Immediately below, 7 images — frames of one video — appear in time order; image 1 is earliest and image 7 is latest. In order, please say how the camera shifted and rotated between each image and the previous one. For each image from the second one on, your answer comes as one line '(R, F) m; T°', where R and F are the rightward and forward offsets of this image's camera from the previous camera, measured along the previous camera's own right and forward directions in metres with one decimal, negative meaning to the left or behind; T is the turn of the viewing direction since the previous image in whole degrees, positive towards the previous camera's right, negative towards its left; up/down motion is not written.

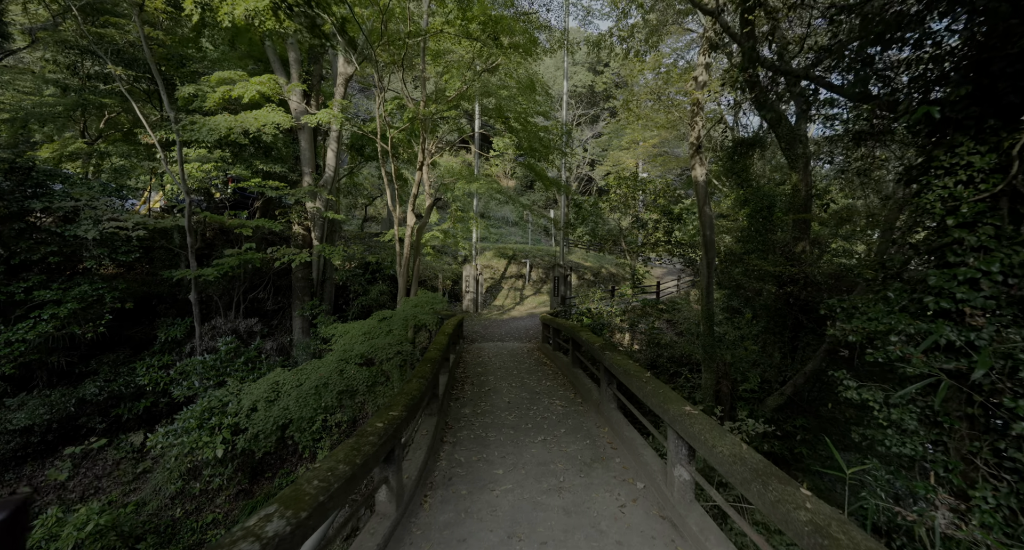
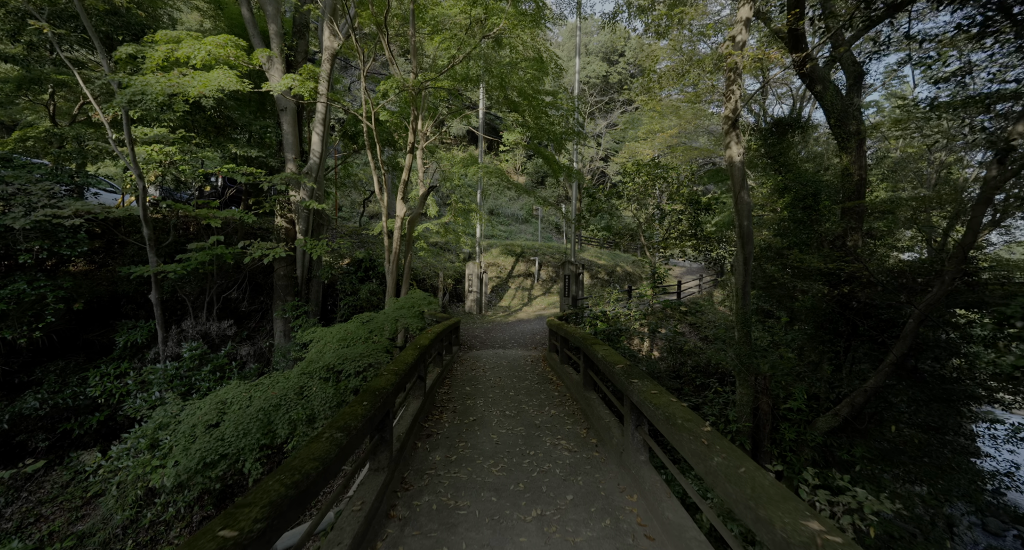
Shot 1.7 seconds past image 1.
(+0.1, +1.1) m; -2°
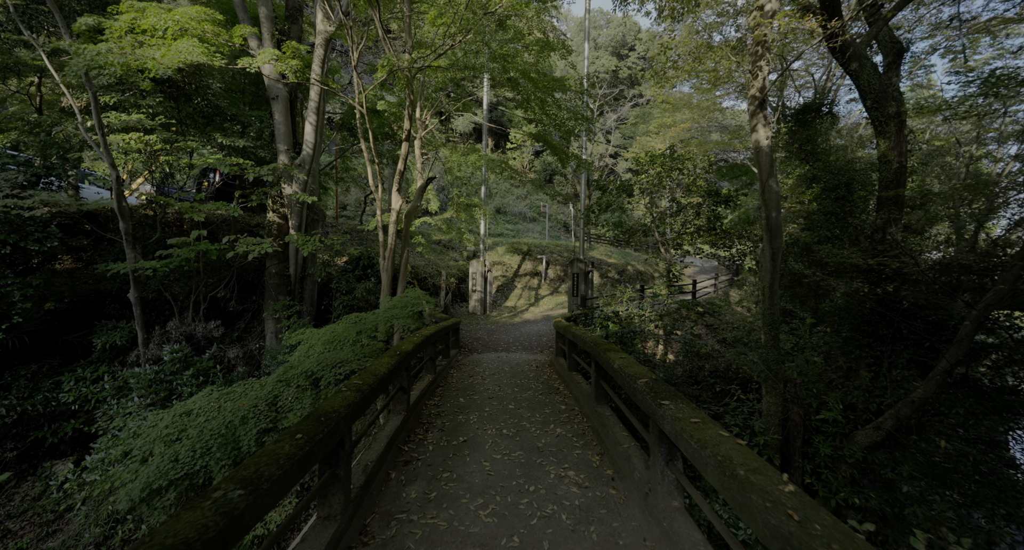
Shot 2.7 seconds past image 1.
(+0.1, +0.6) m; -1°
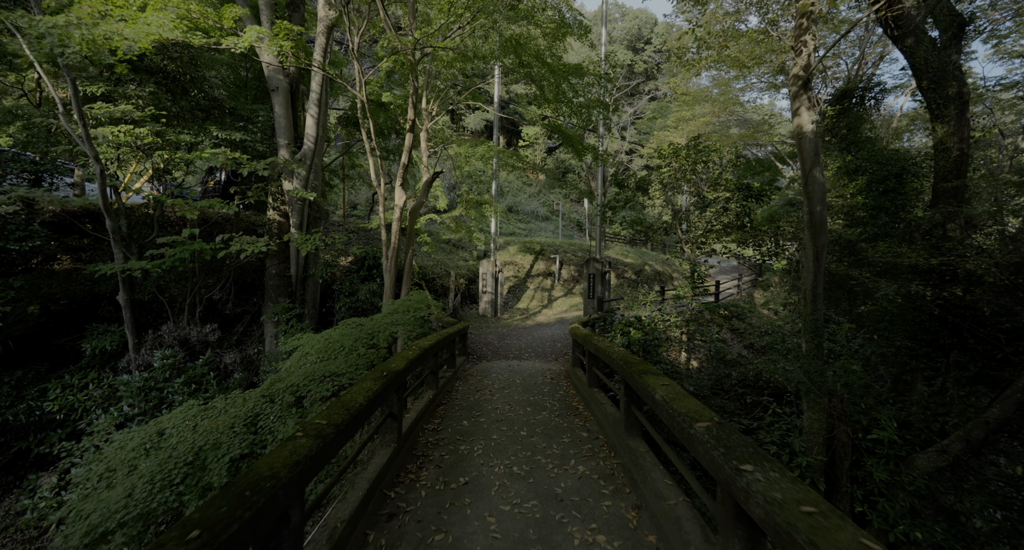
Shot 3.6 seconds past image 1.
(0.0, +0.5) m; -2°
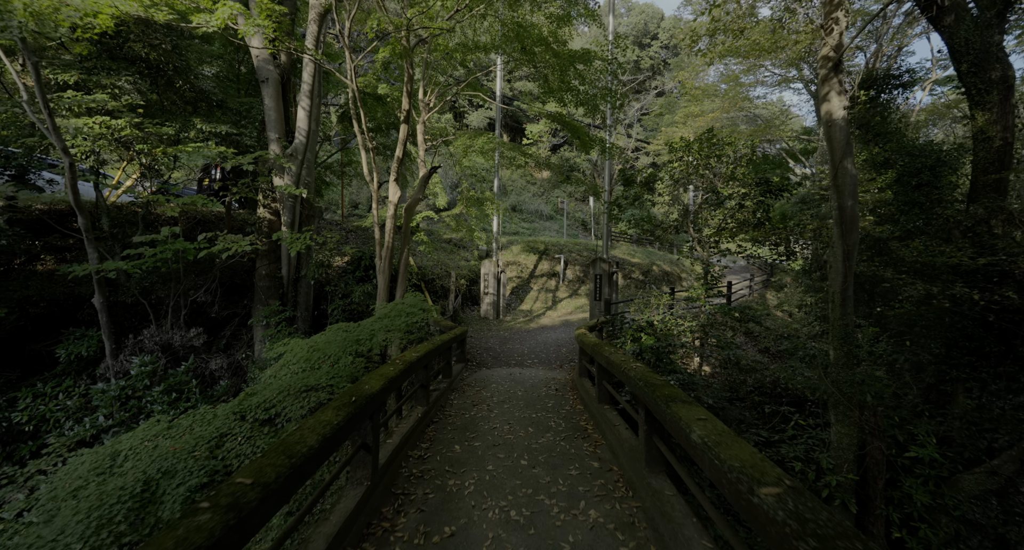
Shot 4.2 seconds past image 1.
(0.0, +0.4) m; -1°
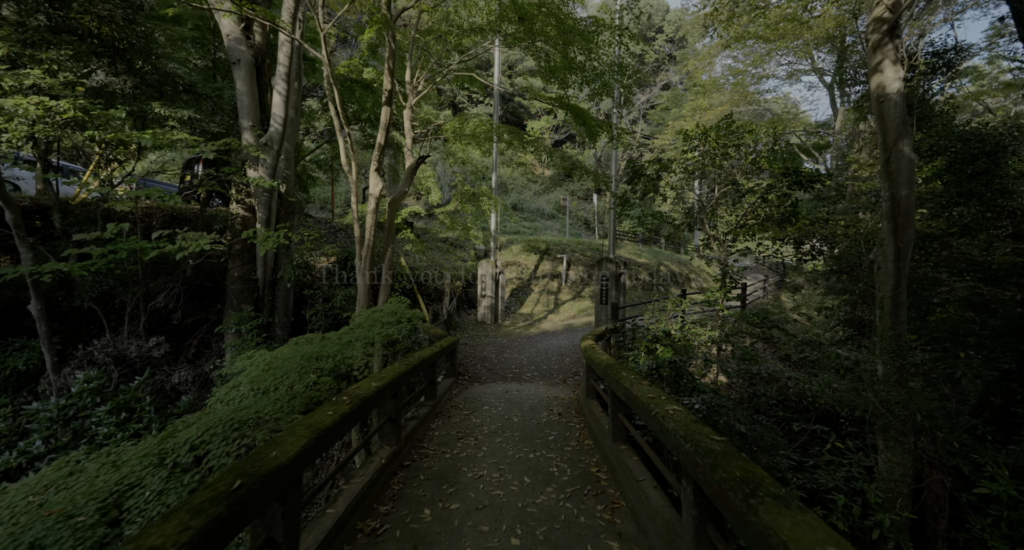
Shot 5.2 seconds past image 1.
(+0.1, +0.7) m; 0°
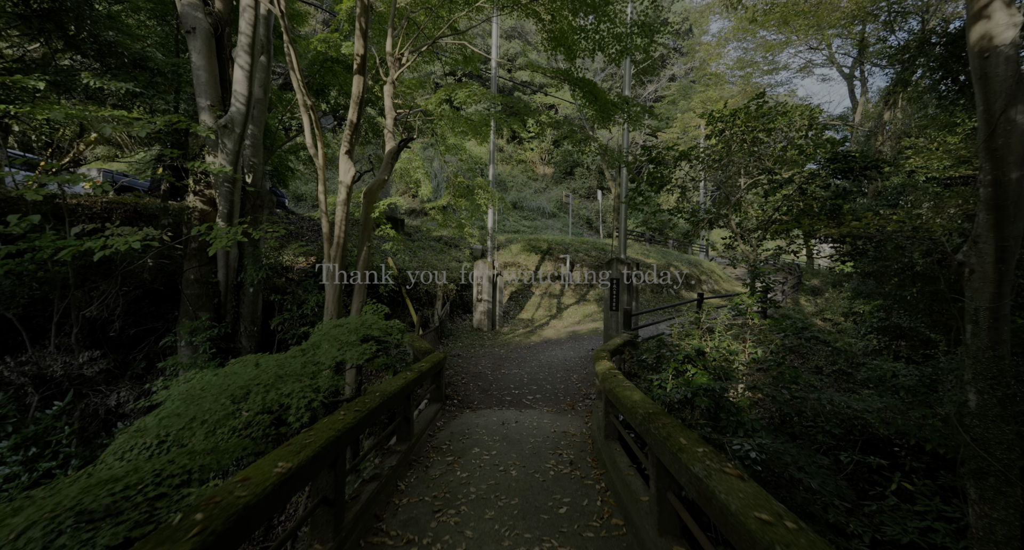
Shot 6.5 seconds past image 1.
(0.0, +0.9) m; 0°
